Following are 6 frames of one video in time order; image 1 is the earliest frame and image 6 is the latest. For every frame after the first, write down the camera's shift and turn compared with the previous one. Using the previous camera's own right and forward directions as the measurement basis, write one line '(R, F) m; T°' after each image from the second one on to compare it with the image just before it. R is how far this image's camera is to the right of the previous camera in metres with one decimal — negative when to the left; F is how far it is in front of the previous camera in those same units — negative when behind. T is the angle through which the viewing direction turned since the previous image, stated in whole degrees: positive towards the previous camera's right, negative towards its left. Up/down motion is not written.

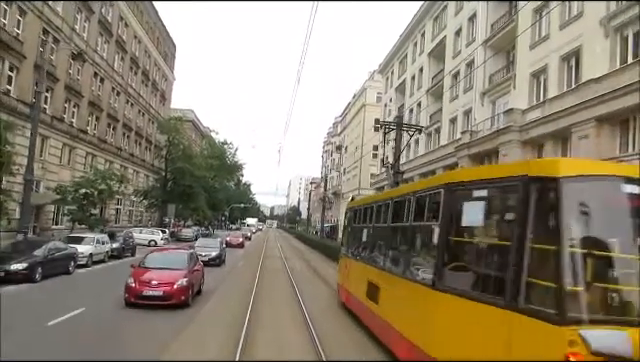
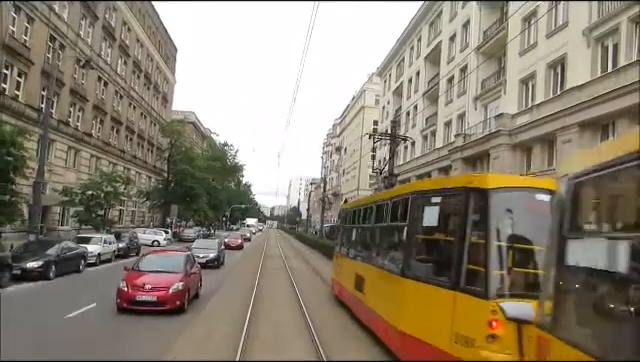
(+0.1, -0.8) m; 0°
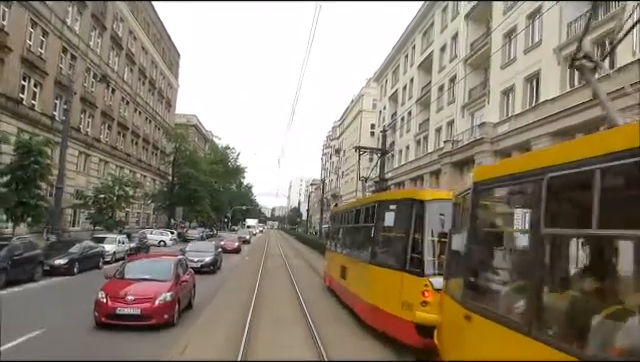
(+0.2, -1.7) m; 0°
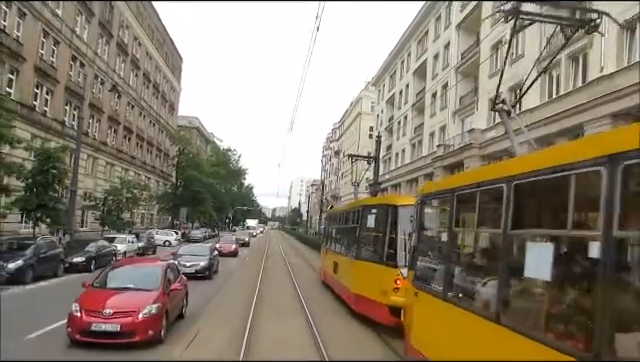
(+0.1, -1.4) m; 0°
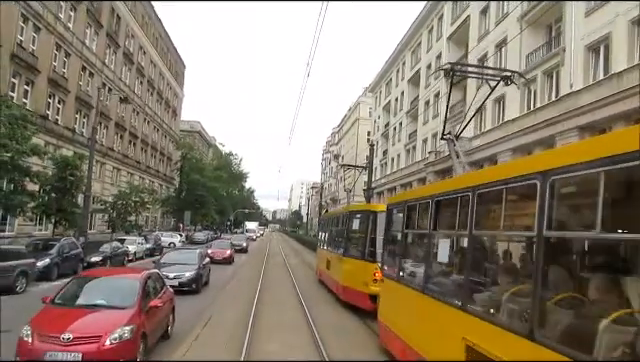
(+0.1, -1.6) m; 0°
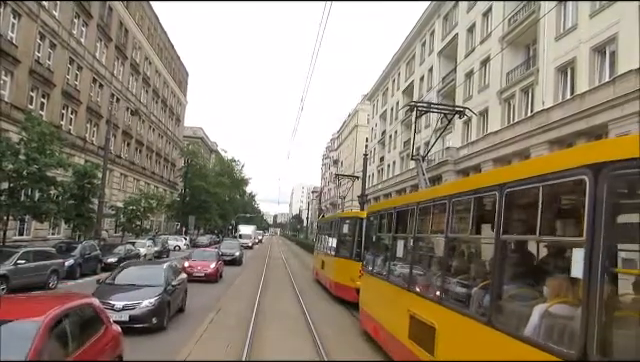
(+0.1, -1.7) m; 0°
